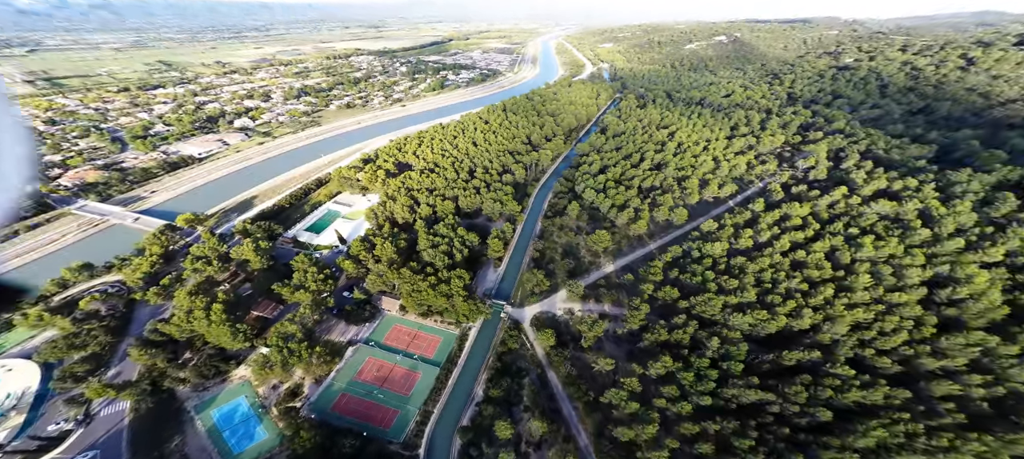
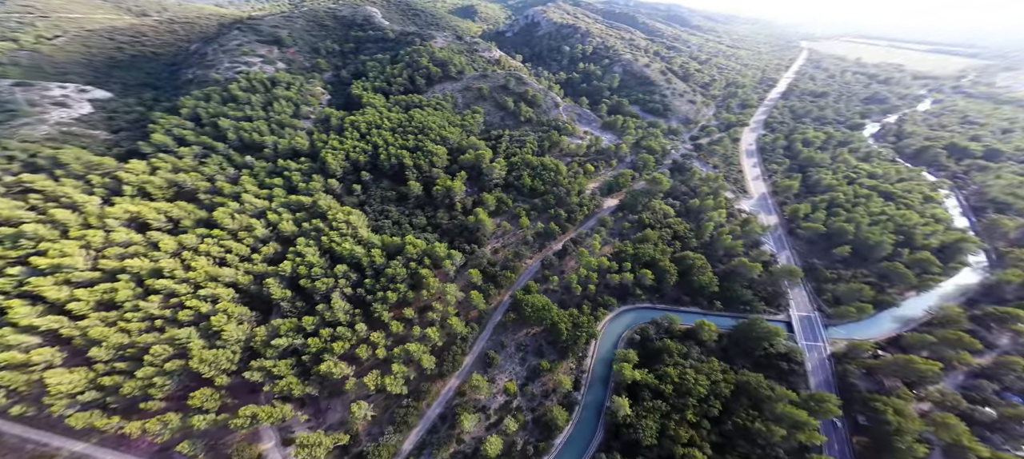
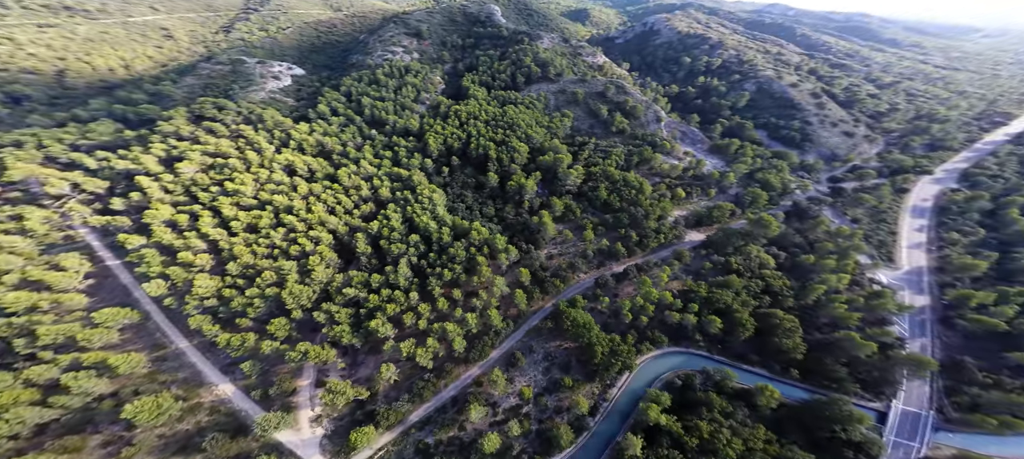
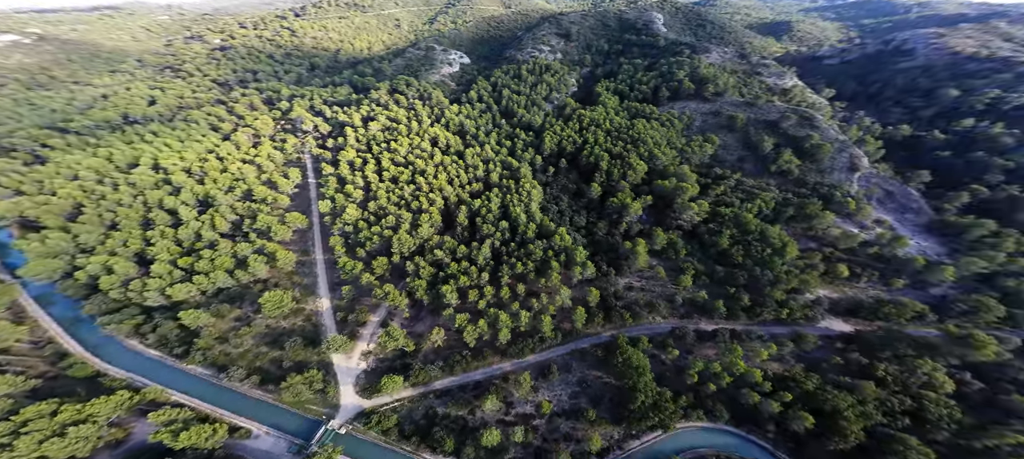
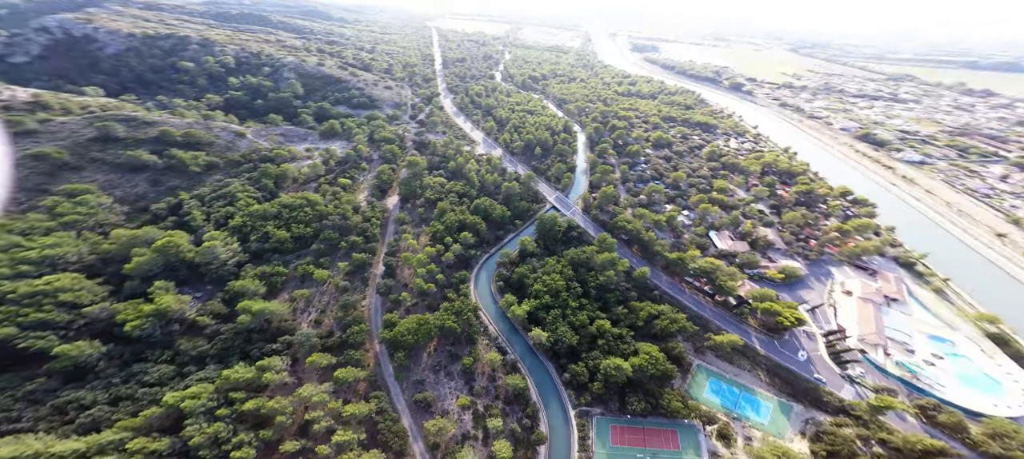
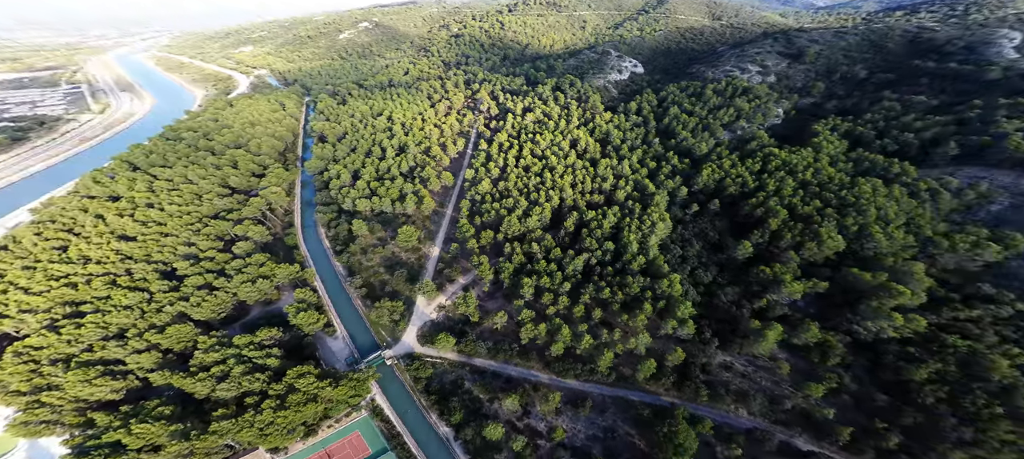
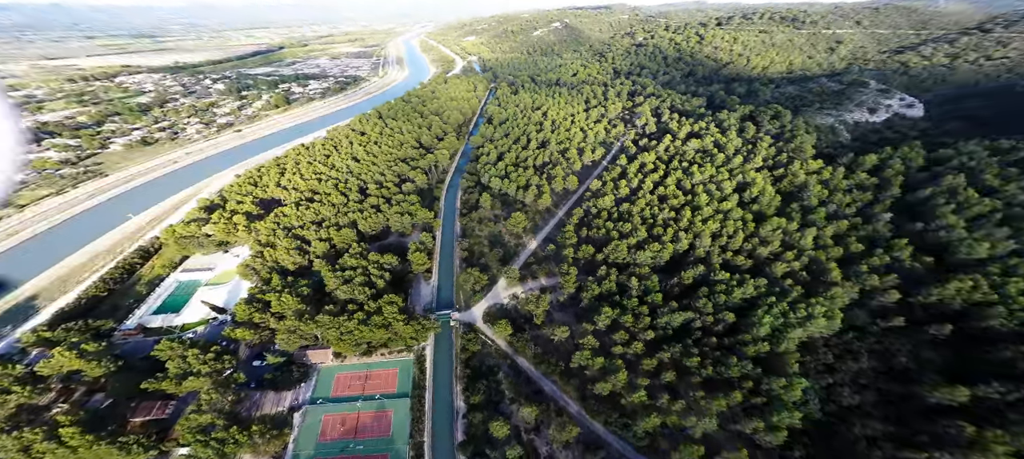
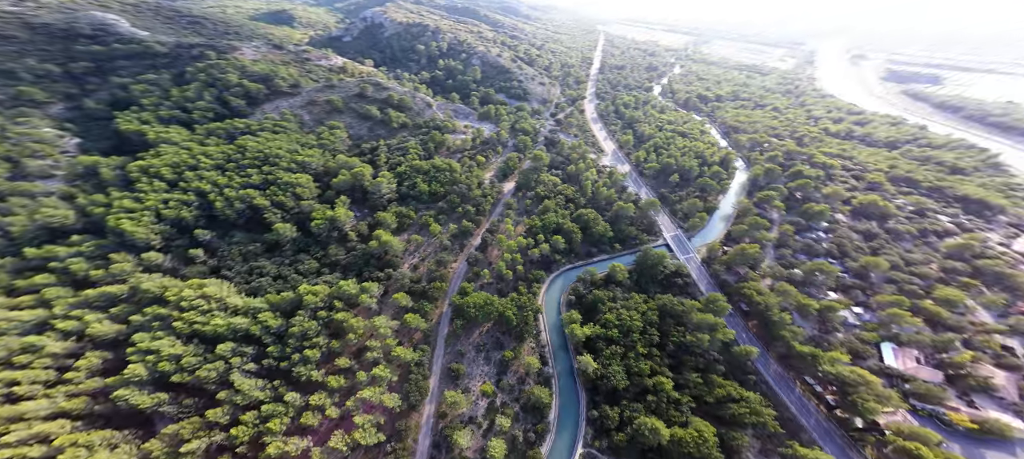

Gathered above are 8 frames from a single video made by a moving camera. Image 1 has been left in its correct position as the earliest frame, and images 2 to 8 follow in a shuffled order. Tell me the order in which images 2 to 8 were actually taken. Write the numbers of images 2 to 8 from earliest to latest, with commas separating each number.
7, 6, 4, 3, 2, 8, 5
